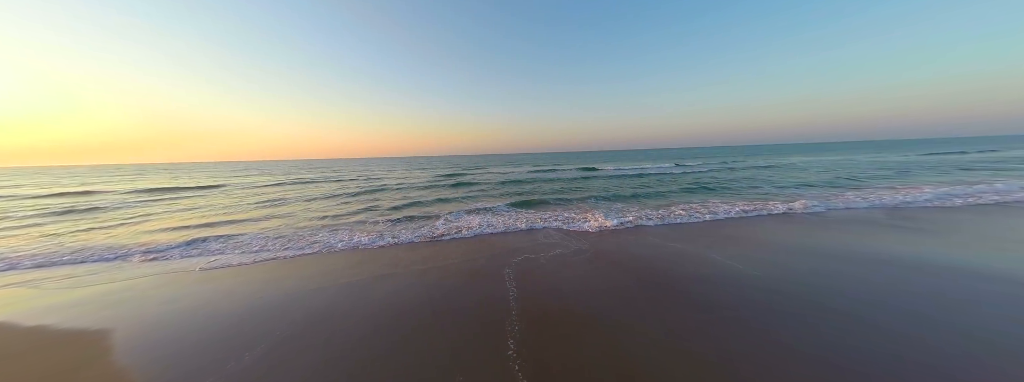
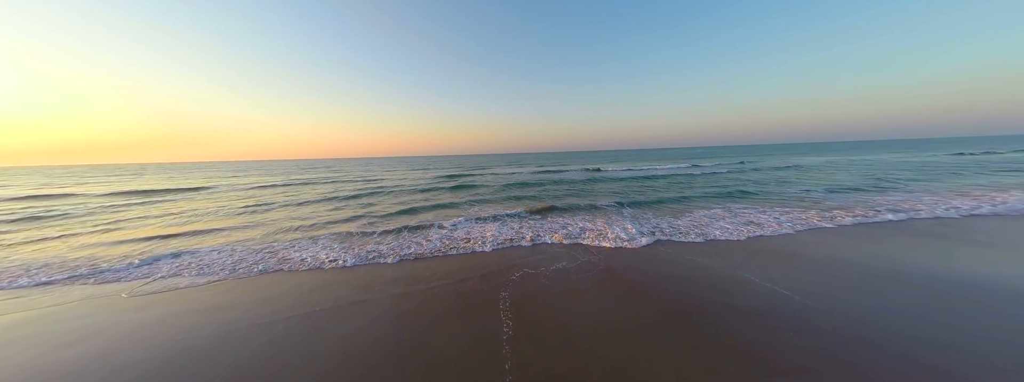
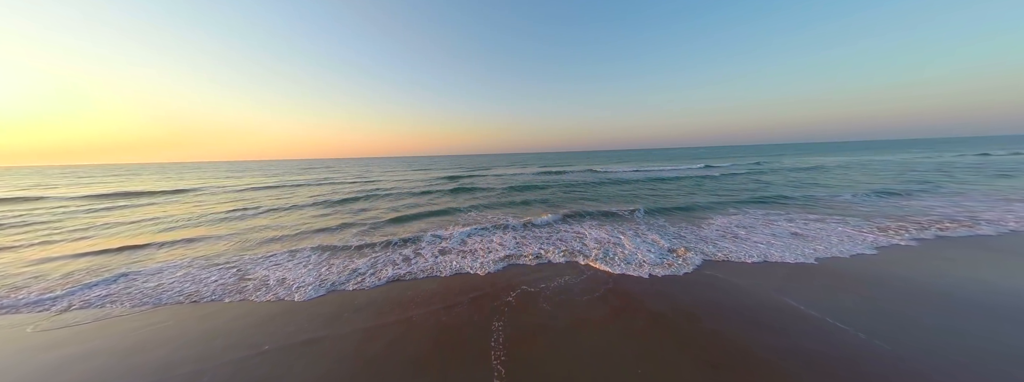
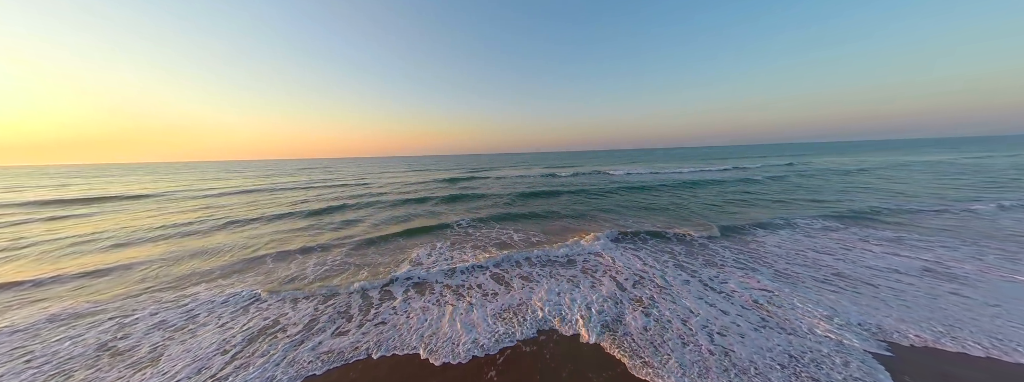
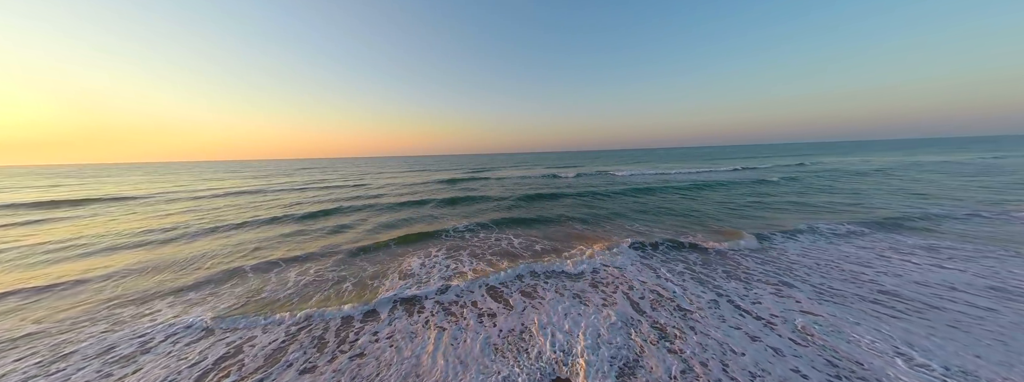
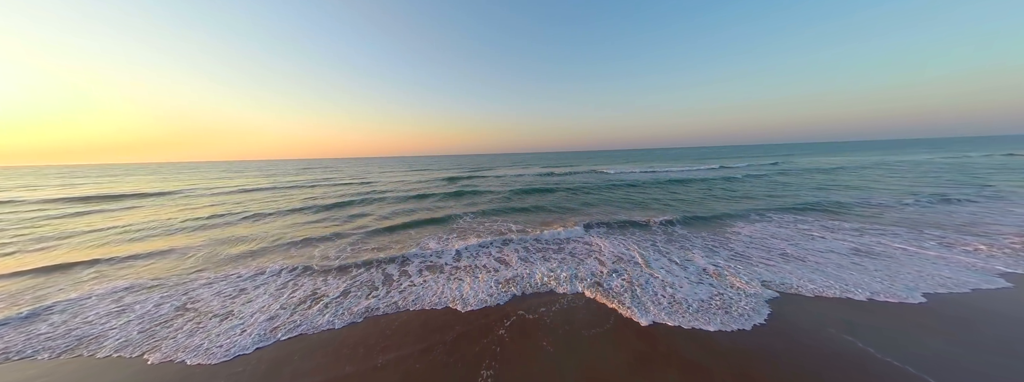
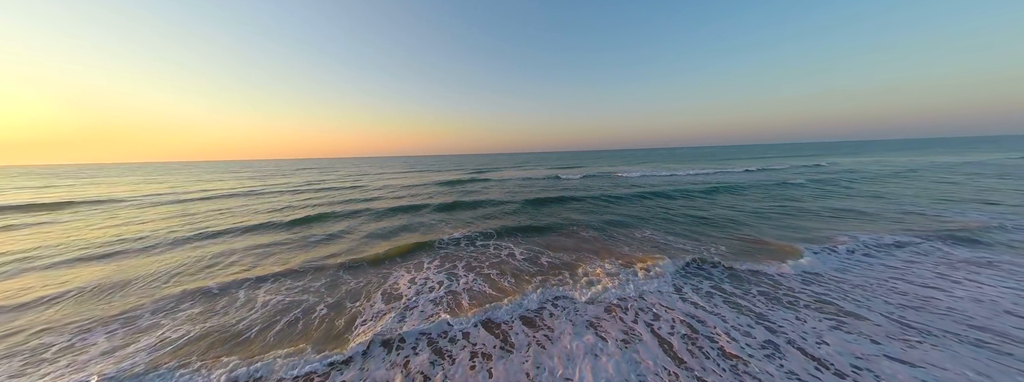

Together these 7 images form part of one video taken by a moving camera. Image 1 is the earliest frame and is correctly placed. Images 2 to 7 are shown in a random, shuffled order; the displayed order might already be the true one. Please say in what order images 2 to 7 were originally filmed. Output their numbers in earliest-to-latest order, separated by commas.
2, 3, 6, 4, 5, 7
